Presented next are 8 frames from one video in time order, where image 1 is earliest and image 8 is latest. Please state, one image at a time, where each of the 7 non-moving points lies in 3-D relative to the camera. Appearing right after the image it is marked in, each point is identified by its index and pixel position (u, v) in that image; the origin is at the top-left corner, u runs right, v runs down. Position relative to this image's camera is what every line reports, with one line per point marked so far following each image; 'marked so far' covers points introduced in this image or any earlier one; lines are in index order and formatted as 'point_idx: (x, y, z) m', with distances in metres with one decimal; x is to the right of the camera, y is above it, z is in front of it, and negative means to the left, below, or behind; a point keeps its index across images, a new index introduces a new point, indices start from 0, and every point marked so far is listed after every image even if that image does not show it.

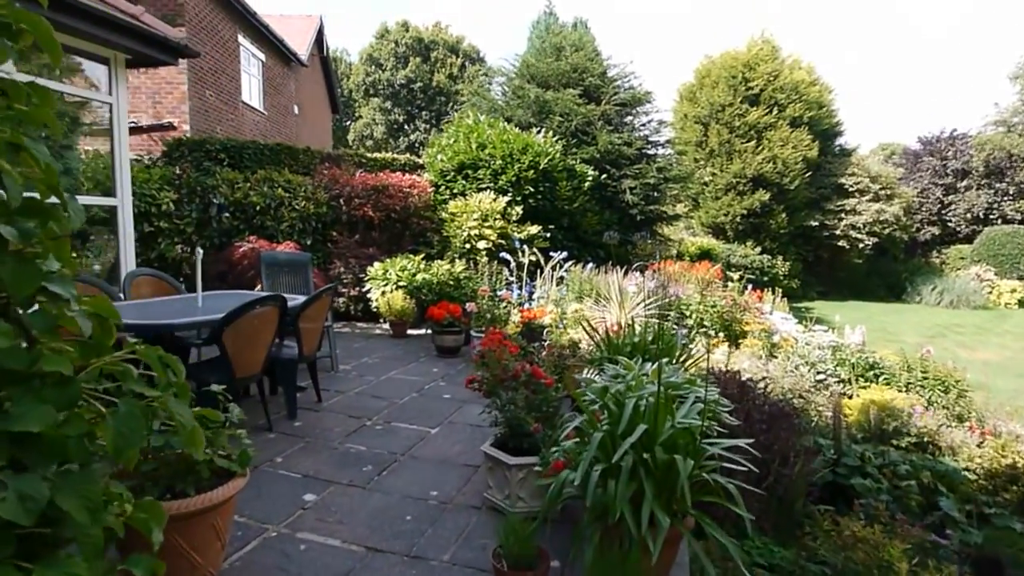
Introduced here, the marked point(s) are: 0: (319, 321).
0: (-1.3, -0.2, +3.7) m
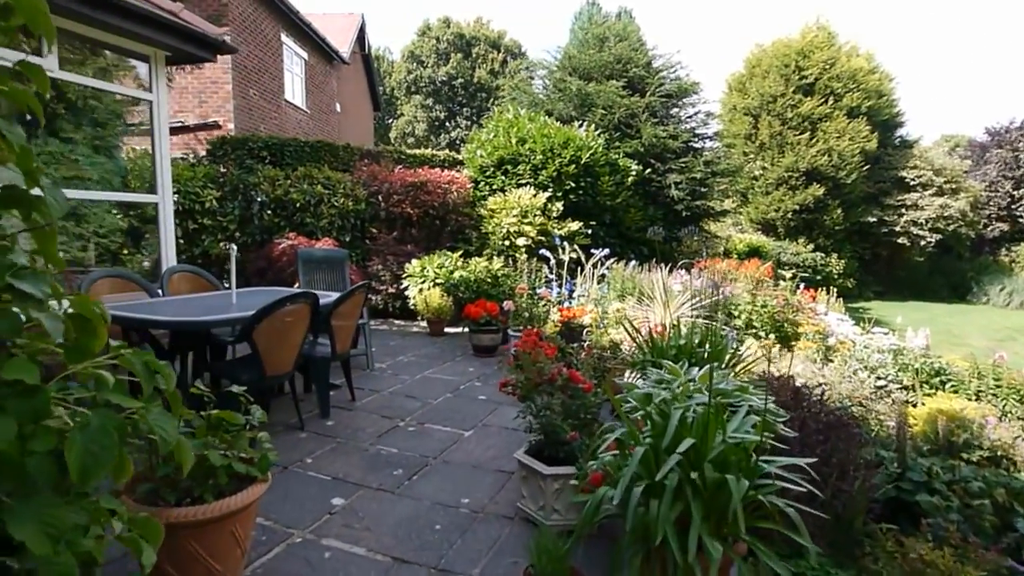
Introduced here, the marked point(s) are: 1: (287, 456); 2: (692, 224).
0: (-1.0, -0.2, +3.7) m
1: (-1.1, -0.8, +2.9) m
2: (+3.4, +1.2, +10.8) m
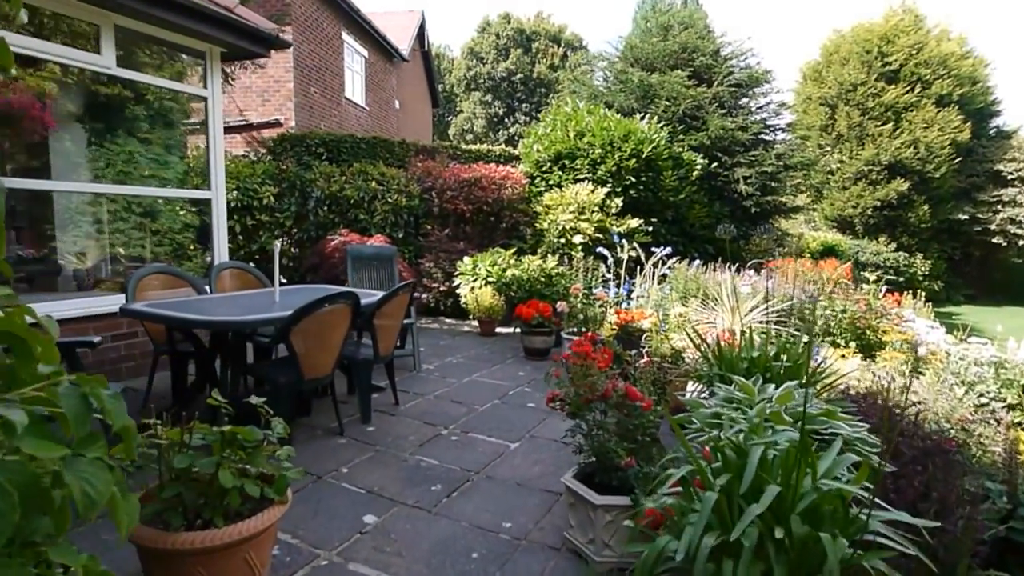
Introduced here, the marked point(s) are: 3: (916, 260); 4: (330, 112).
0: (-0.7, -0.2, +3.5) m
1: (-0.9, -0.8, +2.7) m
2: (+4.4, +1.2, +10.2) m
3: (+8.5, +0.6, +12.4) m
4: (-3.4, +3.3, +10.6) m
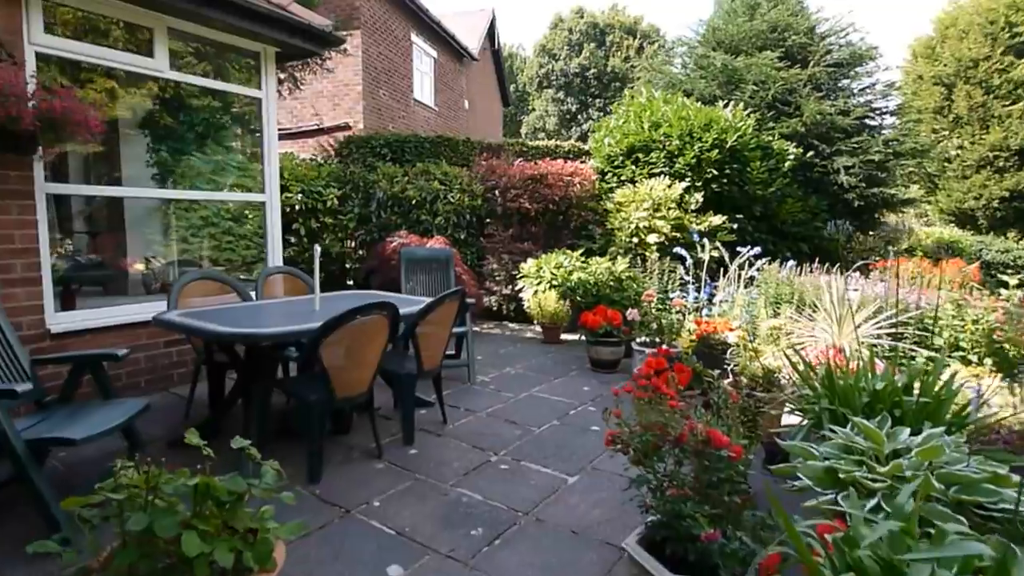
0: (-0.4, -0.2, +3.2) m
1: (-0.7, -0.9, +2.4) m
2: (+5.6, +1.1, +9.1) m
3: (+9.9, +0.6, +10.7) m
4: (-2.1, +3.2, +10.5) m
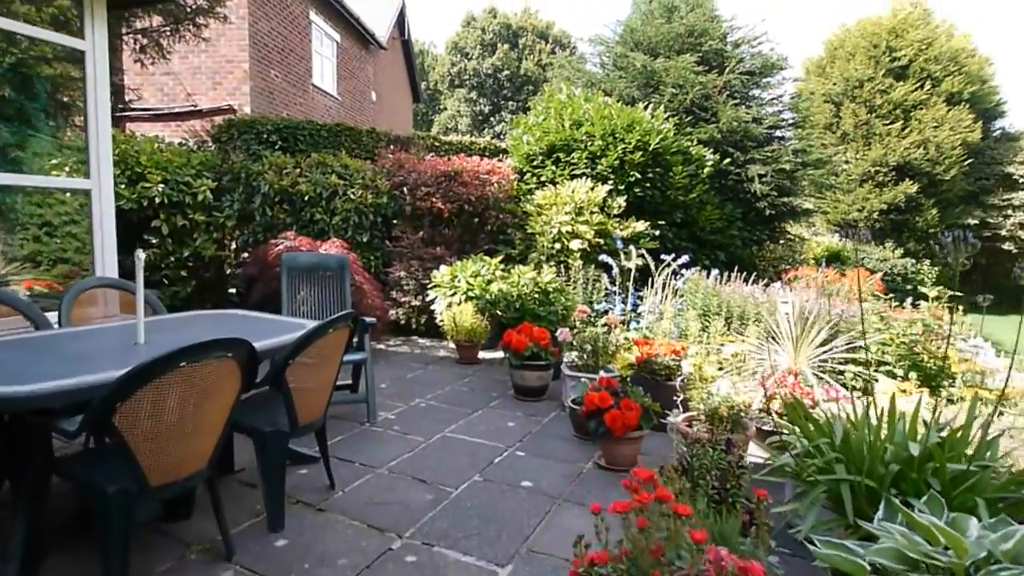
0: (-0.8, -0.3, +2.4) m
1: (-0.9, -1.0, +1.6) m
2: (+4.2, +1.0, +9.2) m
3: (+8.2, +0.4, +11.5) m
4: (-3.6, +3.1, +9.4) m
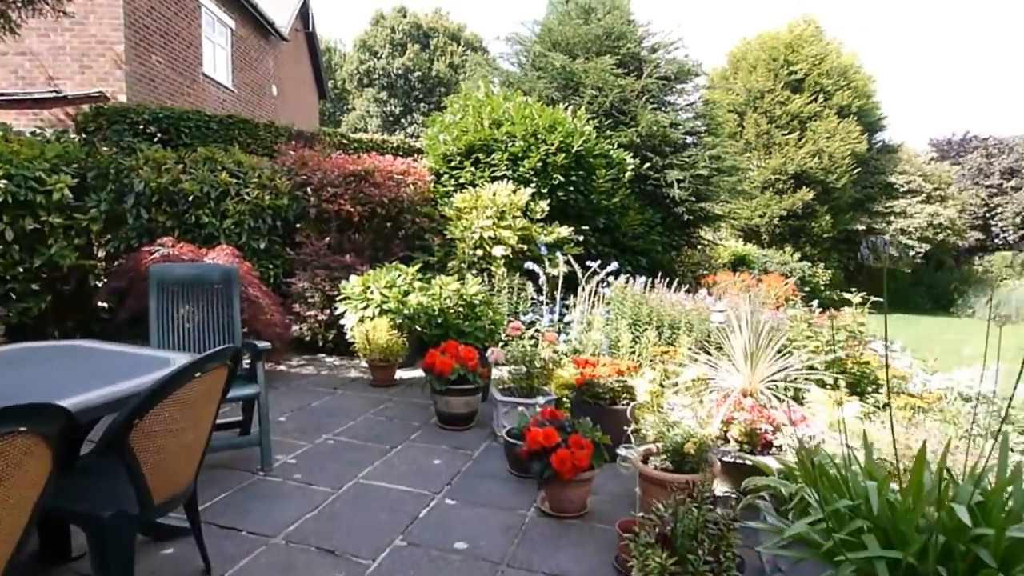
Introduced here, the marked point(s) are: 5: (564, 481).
0: (-1.0, -0.4, +1.8) m
1: (-1.0, -1.1, +1.0) m
2: (+2.9, +0.9, +9.3) m
3: (+6.5, +0.4, +12.1) m
4: (-4.9, +2.9, +8.4) m
5: (+0.2, -0.8, +2.3) m
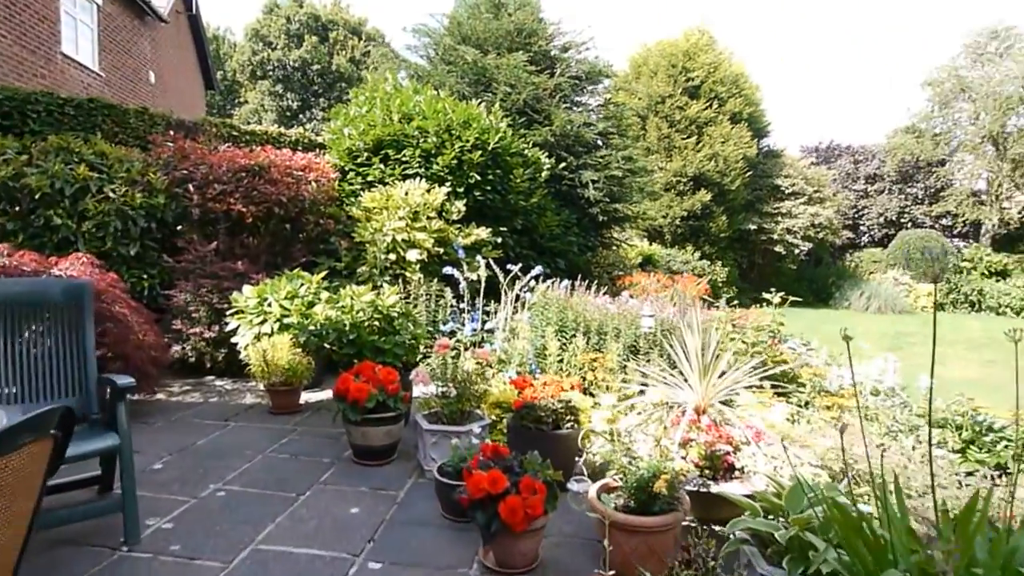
0: (-1.1, -0.5, +1.3) m
1: (-1.0, -1.1, +0.5) m
2: (+1.5, +0.9, +9.3) m
3: (+4.6, +0.5, +12.7) m
4: (-6.1, +2.8, +7.1) m
5: (0.0, -0.8, +1.9) m
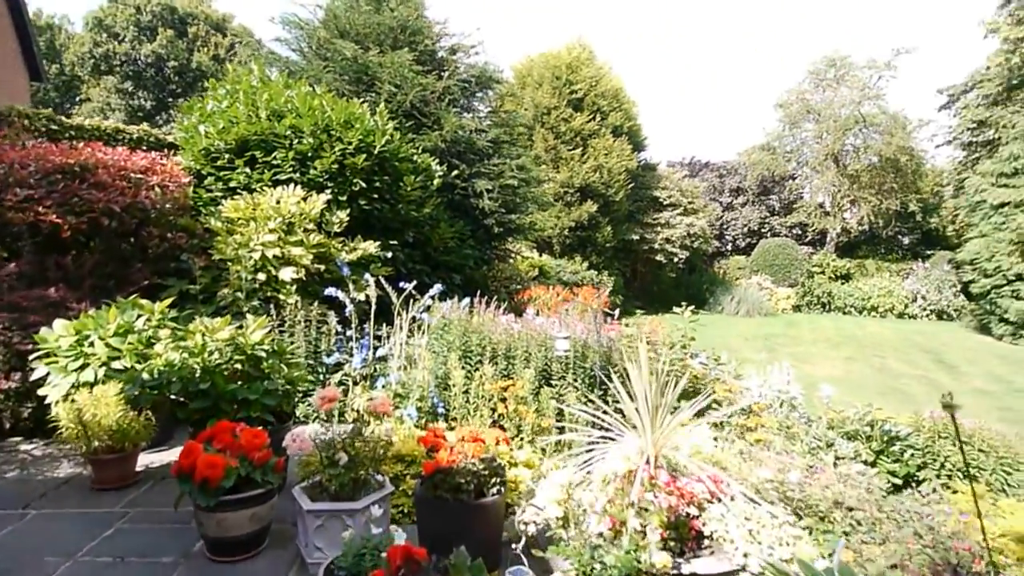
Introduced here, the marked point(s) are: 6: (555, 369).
0: (-1.1, -0.6, +0.5) m
1: (-0.9, -1.2, -0.3) m
2: (-0.2, +0.7, +8.9) m
3: (+2.2, +0.2, +12.8) m
4: (-7.2, +2.4, +5.3) m
5: (-0.2, -0.9, +1.4) m
6: (+0.3, -0.6, +4.3) m
